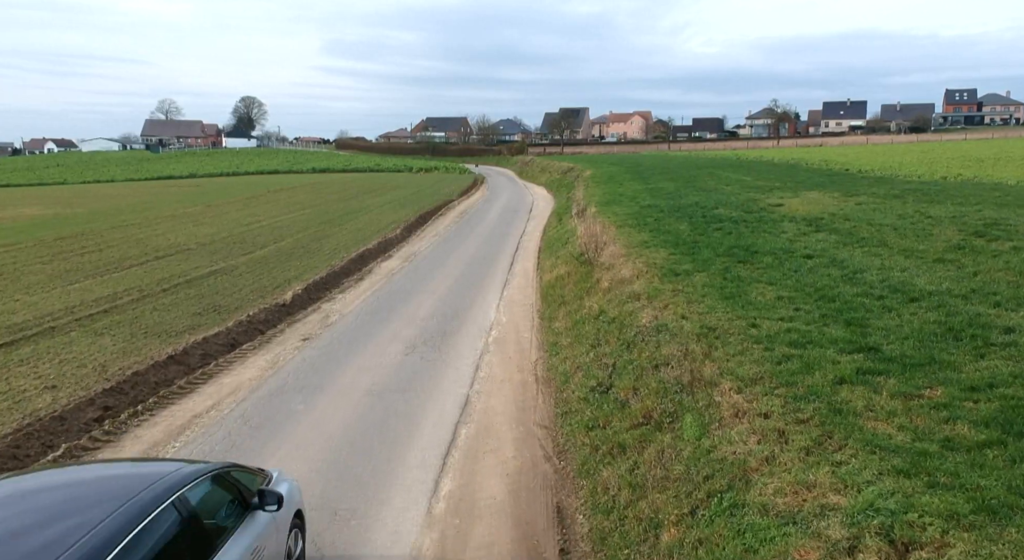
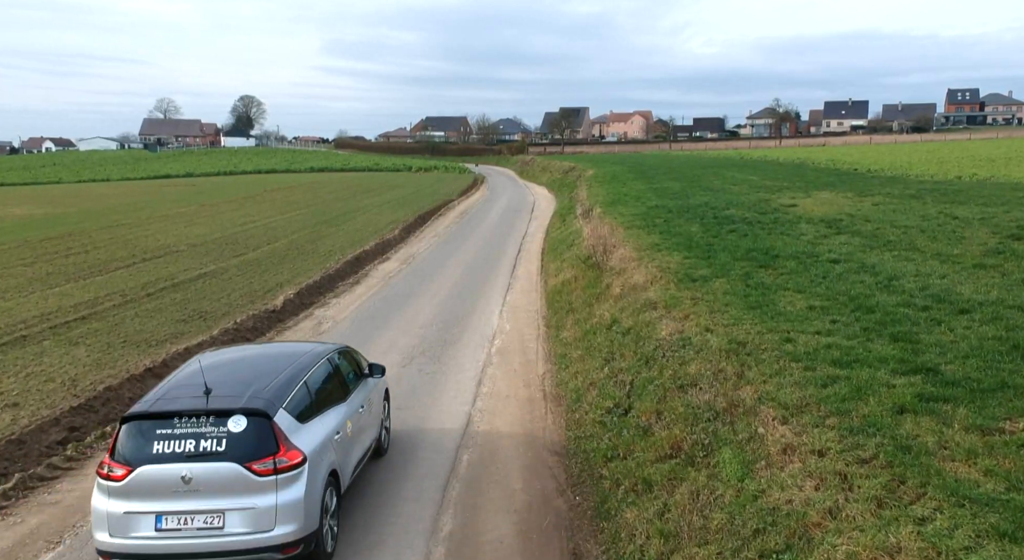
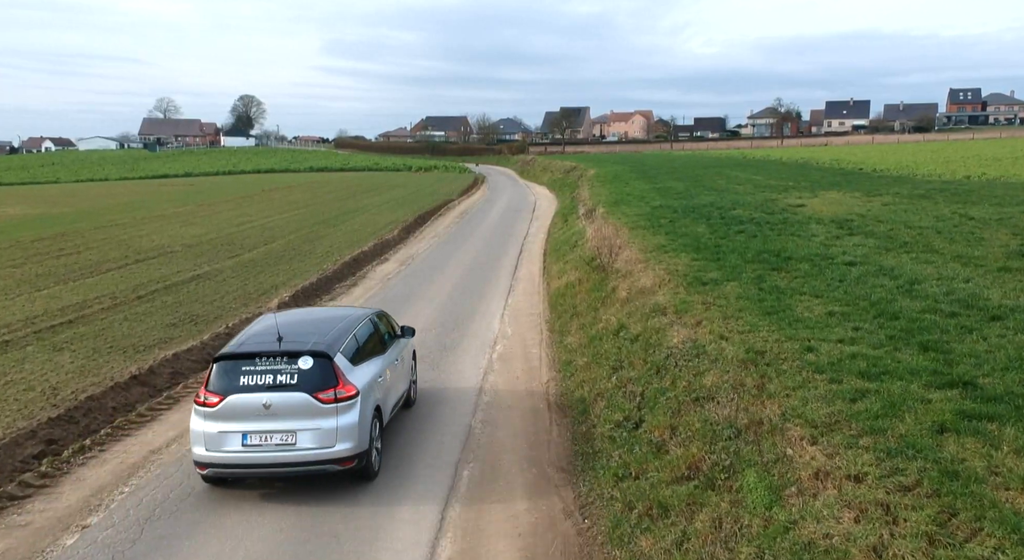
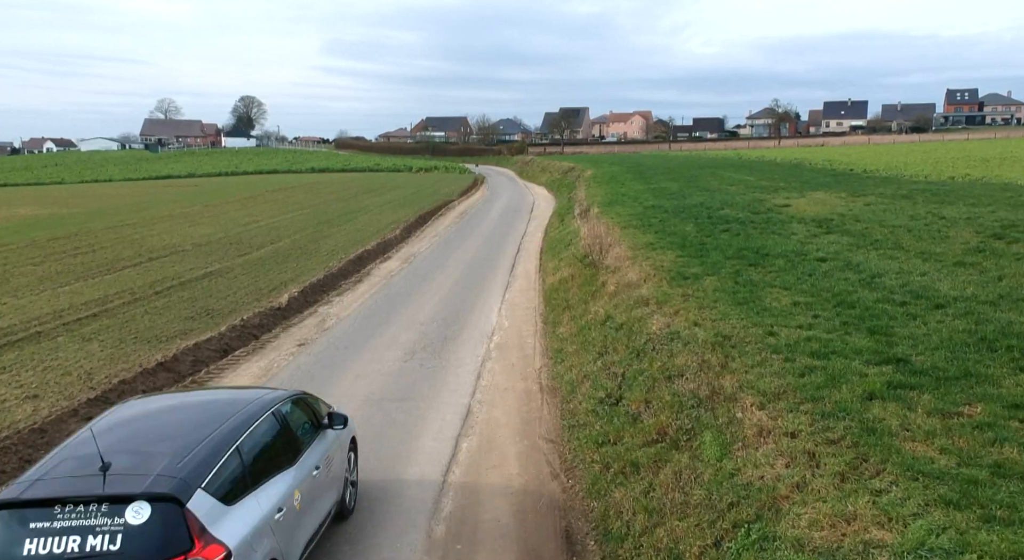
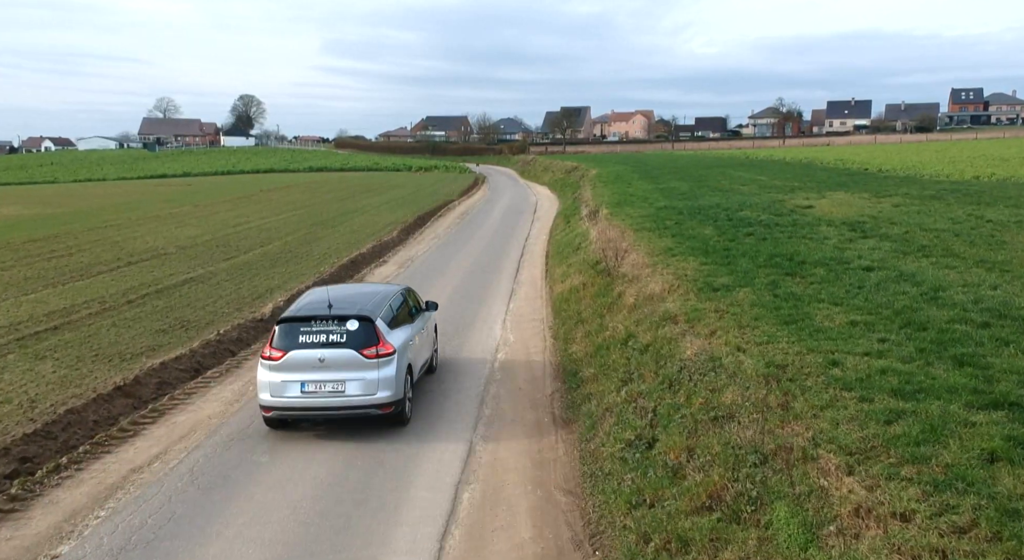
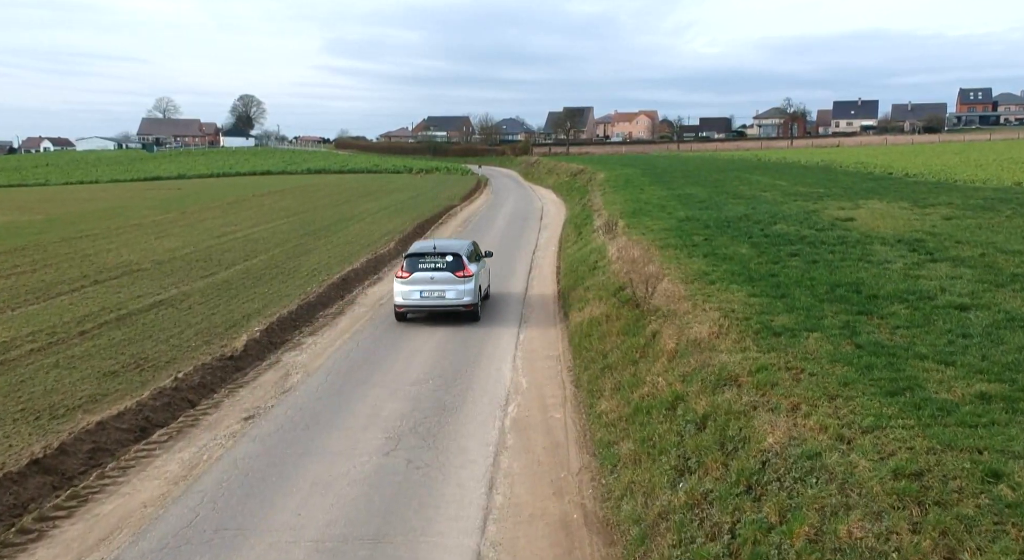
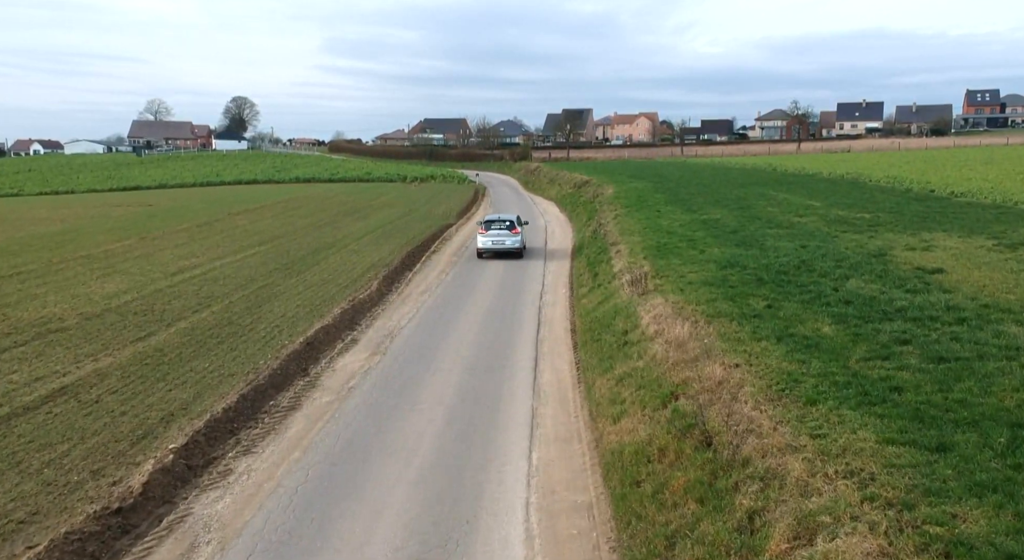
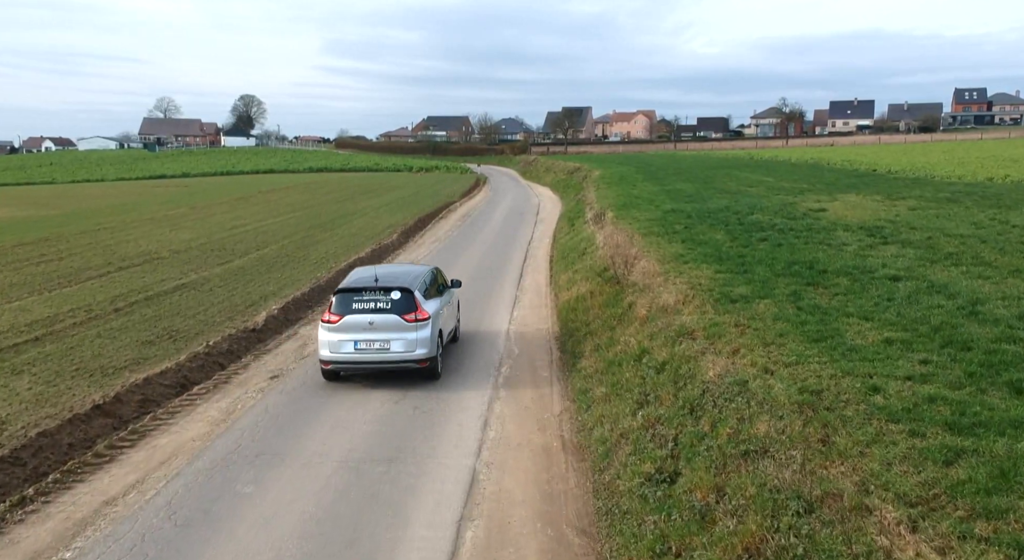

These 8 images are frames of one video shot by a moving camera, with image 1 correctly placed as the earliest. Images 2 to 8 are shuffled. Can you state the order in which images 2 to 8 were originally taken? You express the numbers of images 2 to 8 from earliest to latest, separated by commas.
4, 2, 3, 5, 8, 6, 7
